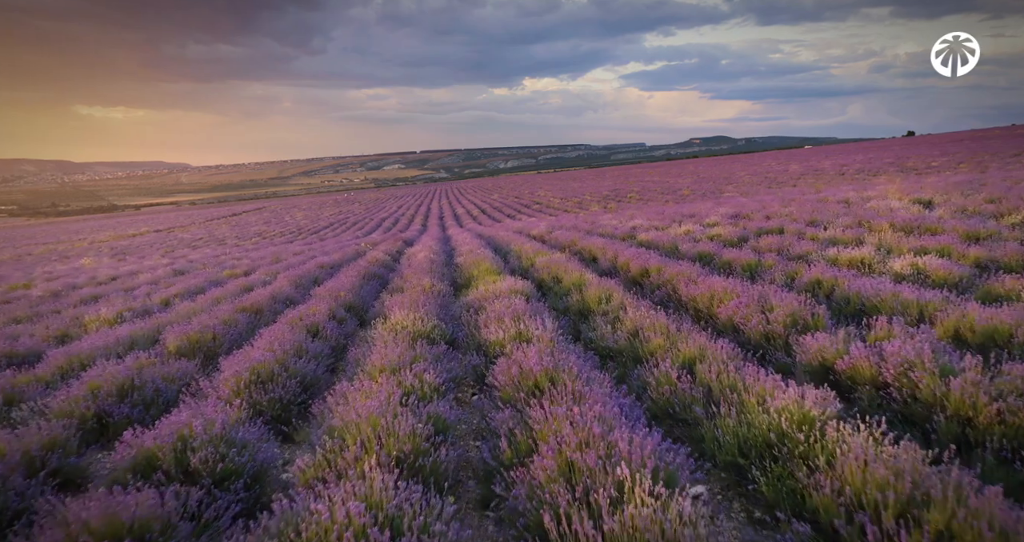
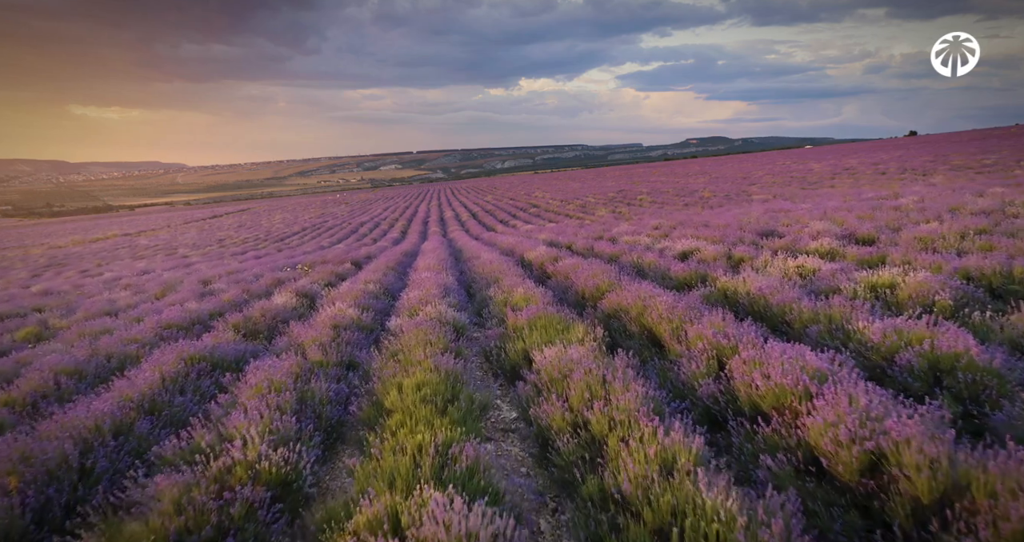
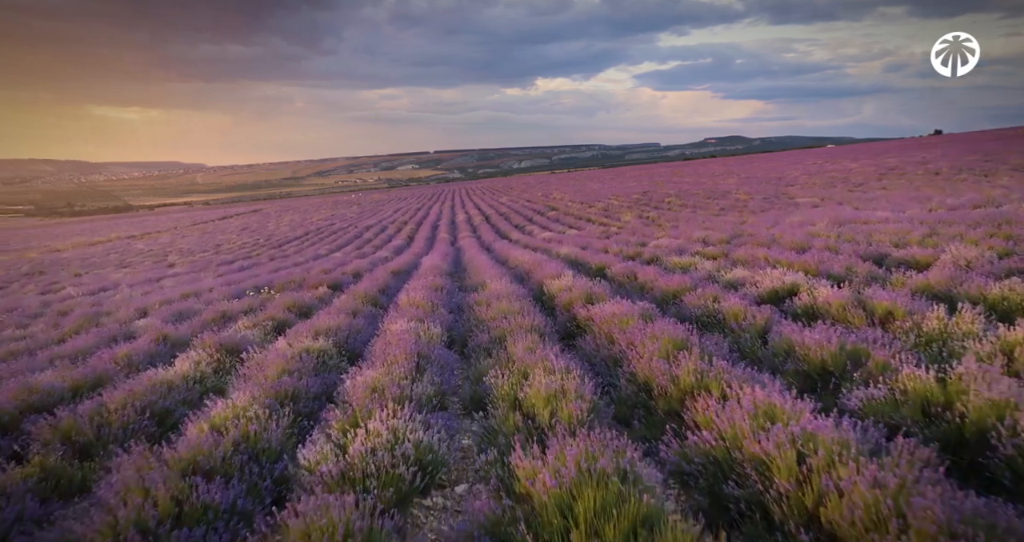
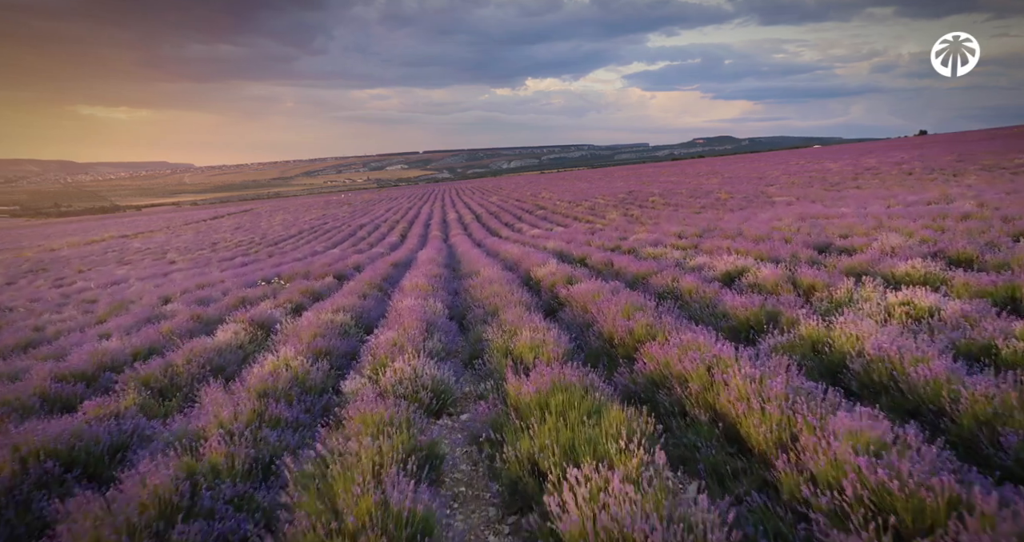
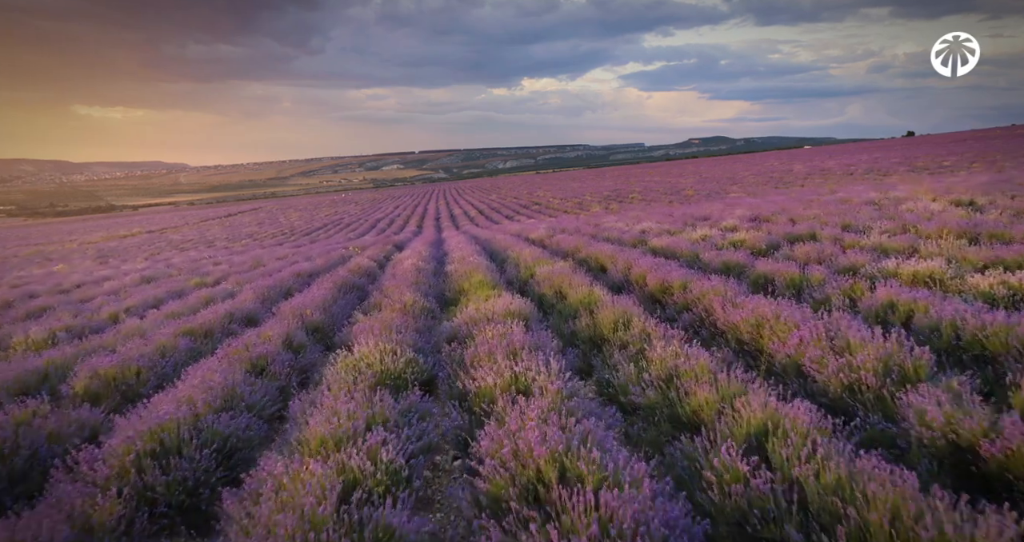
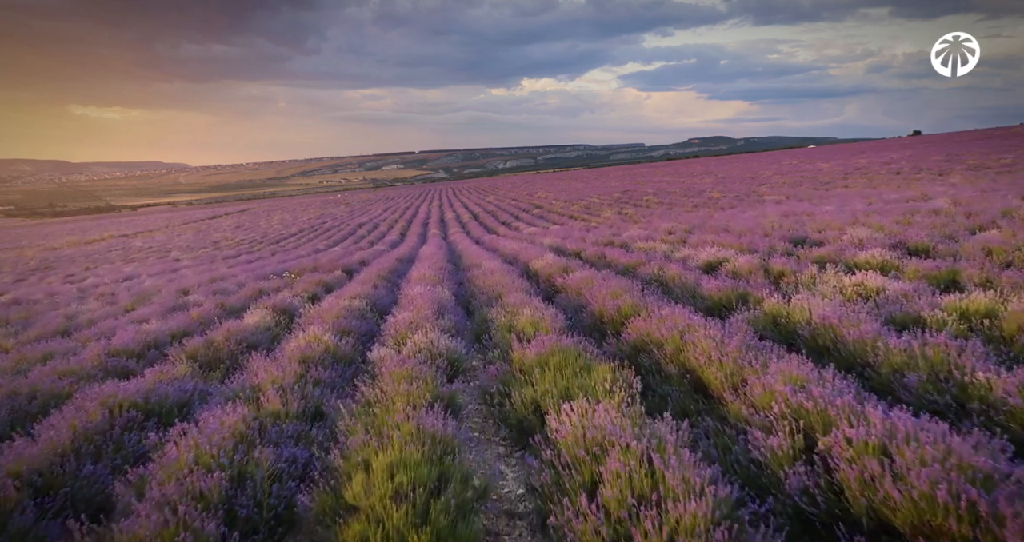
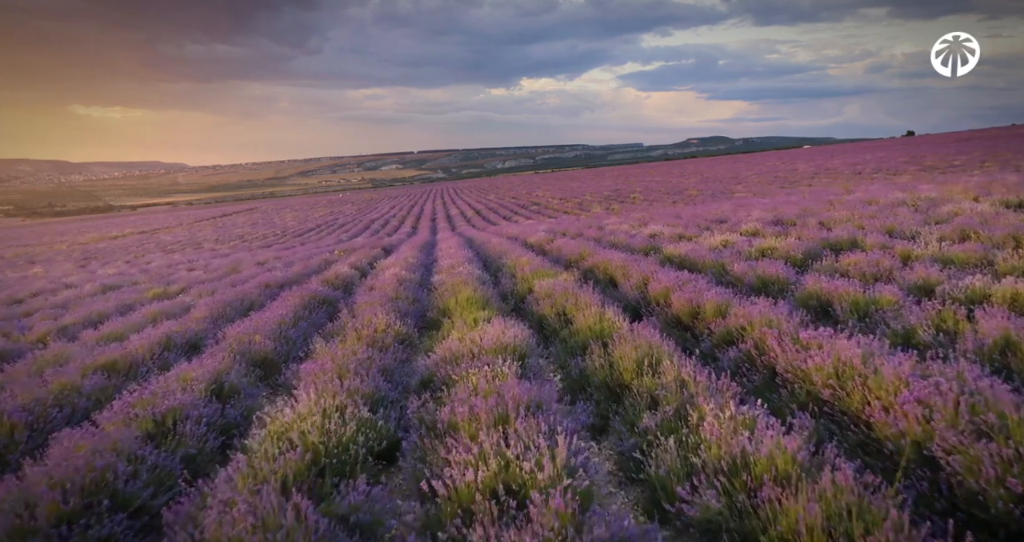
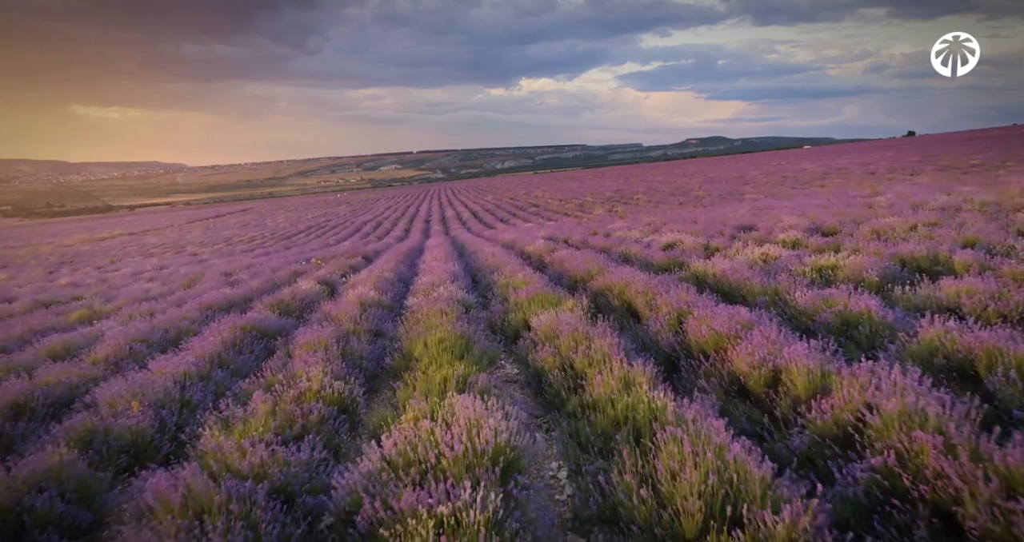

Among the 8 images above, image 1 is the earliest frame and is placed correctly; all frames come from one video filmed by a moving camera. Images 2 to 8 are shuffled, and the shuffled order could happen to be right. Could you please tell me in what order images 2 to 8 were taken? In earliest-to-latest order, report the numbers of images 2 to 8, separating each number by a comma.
5, 7, 8, 2, 6, 4, 3
